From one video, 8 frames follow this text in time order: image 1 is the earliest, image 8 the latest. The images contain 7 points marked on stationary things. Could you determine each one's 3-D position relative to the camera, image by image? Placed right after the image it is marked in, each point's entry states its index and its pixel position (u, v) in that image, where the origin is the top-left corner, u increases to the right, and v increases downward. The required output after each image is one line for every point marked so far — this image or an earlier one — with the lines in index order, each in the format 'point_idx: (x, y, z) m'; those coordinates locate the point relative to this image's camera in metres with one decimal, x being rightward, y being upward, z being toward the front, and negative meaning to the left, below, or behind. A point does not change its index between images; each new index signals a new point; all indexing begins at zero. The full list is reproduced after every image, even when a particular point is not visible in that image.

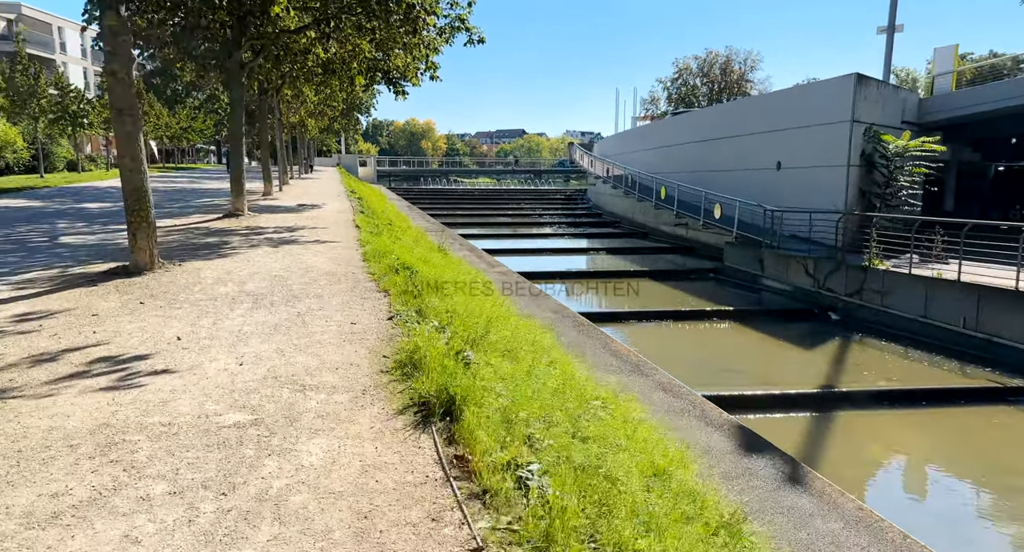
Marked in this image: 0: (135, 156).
0: (-3.8, +1.2, +7.0) m
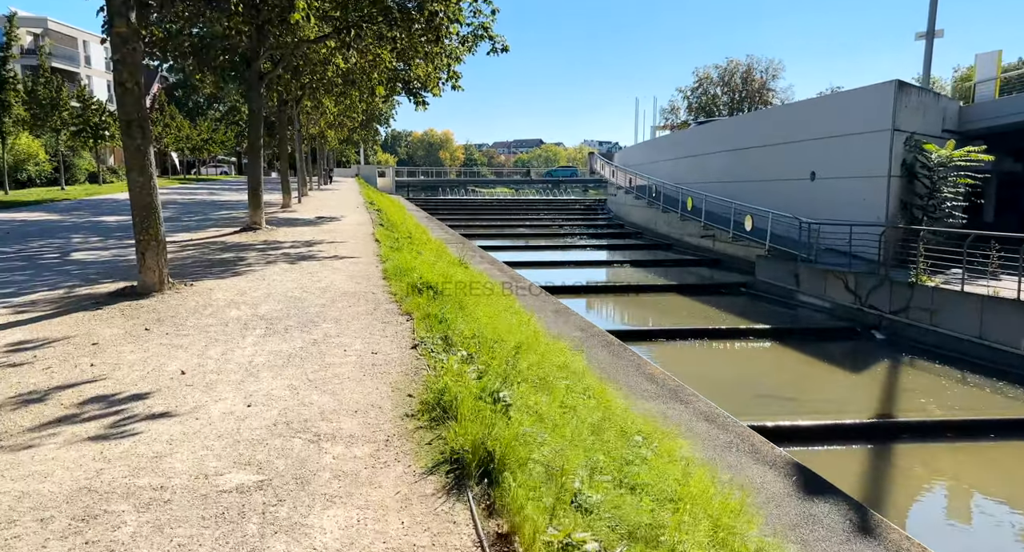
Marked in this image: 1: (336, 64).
0: (-3.5, +1.0, +6.6) m
1: (-4.1, +5.0, +16.3) m
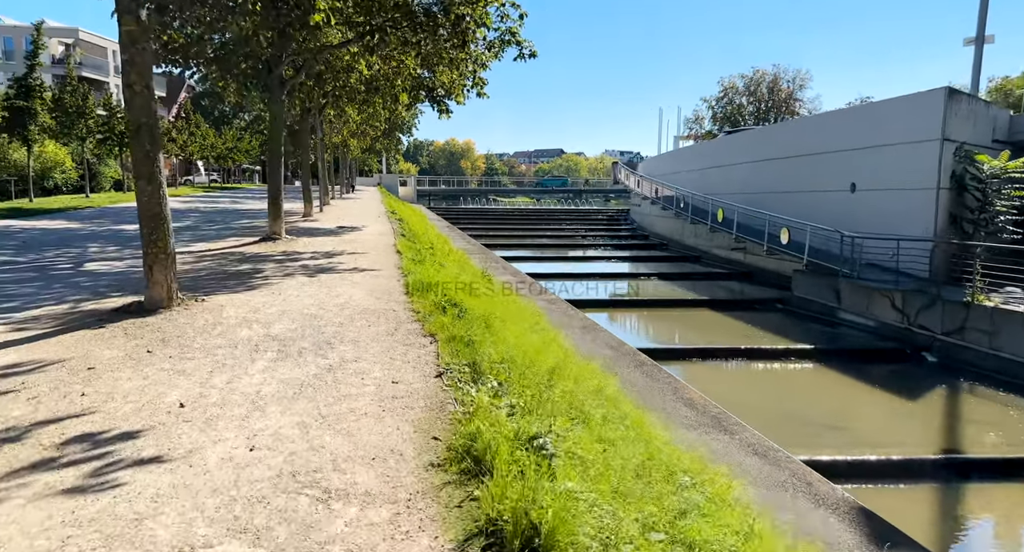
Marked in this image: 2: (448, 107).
0: (-3.2, +0.9, +6.2) m
1: (-3.5, +4.7, +16.0) m
2: (-1.8, +4.6, +19.3) m
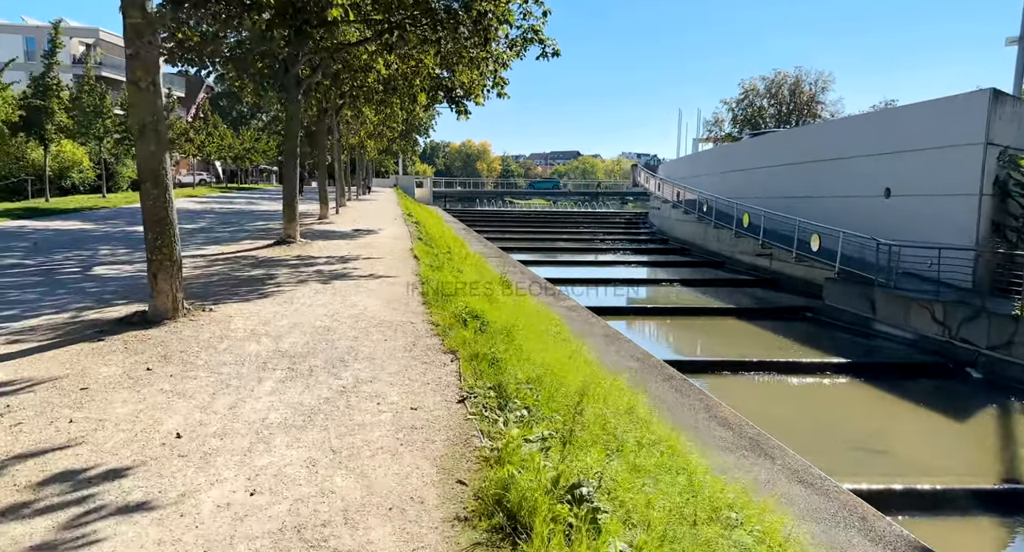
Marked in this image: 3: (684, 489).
0: (-3.0, +0.8, +5.9) m
1: (-3.0, +4.6, +15.6) m
2: (-1.2, +4.5, +18.9) m
3: (+1.1, -1.4, +4.5) m
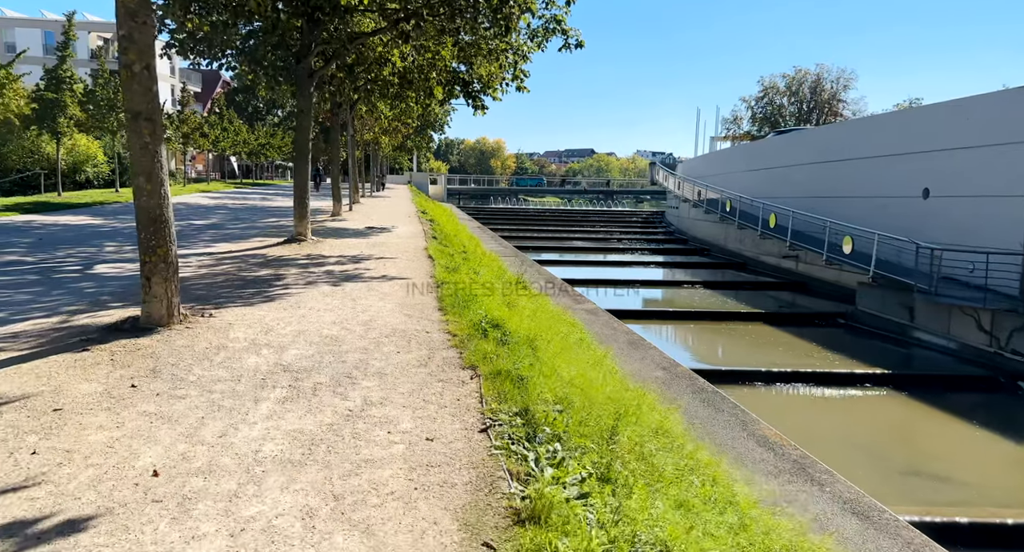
0: (-2.8, +0.8, +5.4) m
1: (-2.6, +4.6, +15.1) m
2: (-0.7, +4.5, +18.4) m
3: (+1.3, -1.4, +4.0) m
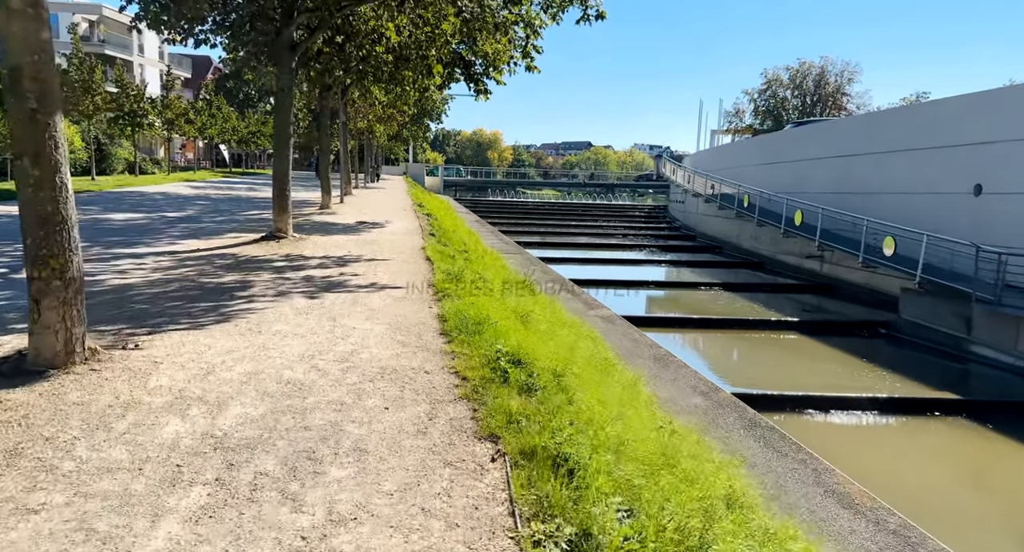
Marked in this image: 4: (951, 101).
0: (-2.6, +0.6, +3.8) m
1: (-2.4, +4.6, +13.5) m
2: (-0.6, +4.5, +16.8) m
3: (+1.5, -1.6, +2.5) m
4: (+8.4, +3.4, +13.7) m
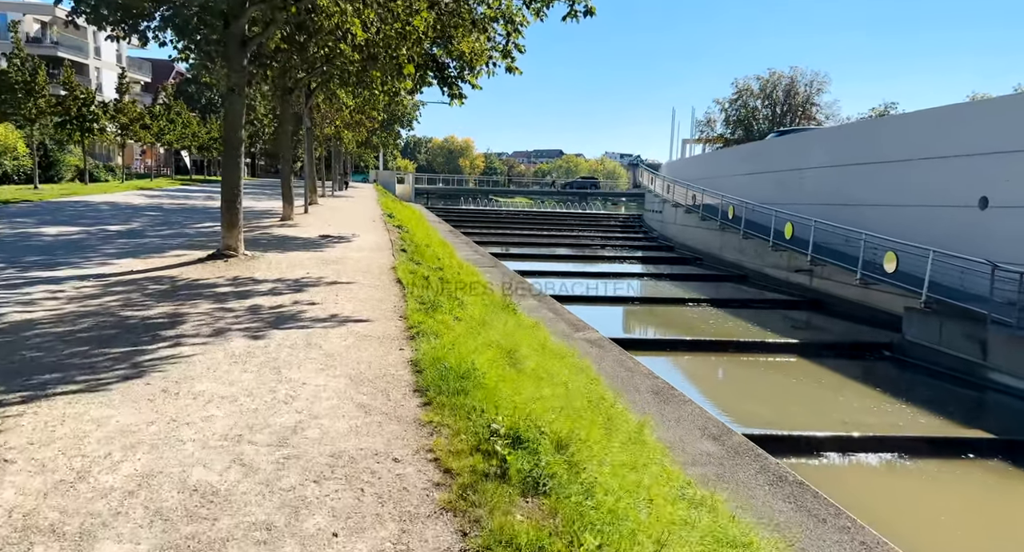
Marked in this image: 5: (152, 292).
0: (-2.5, +0.4, +2.6) m
1: (-2.8, +4.2, +12.4) m
2: (-1.1, +4.2, +15.7) m
3: (+1.5, -1.8, +1.4) m
4: (+8.0, +3.1, +12.9) m
5: (-3.8, -0.2, +7.4) m
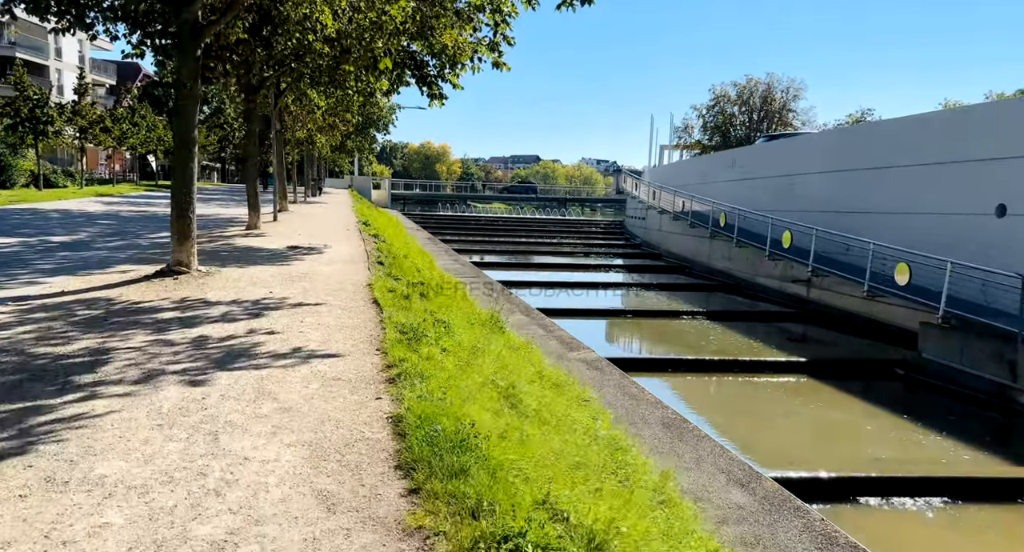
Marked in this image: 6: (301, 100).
0: (-2.4, +0.2, +1.4) m
1: (-3.0, +4.0, +11.2) m
2: (-1.5, +3.9, +14.6) m
3: (+1.7, -2.0, +0.3) m
4: (+7.8, +2.9, +12.1) m
5: (-3.8, -0.4, +6.2) m
6: (-5.9, +4.9, +19.8) m
